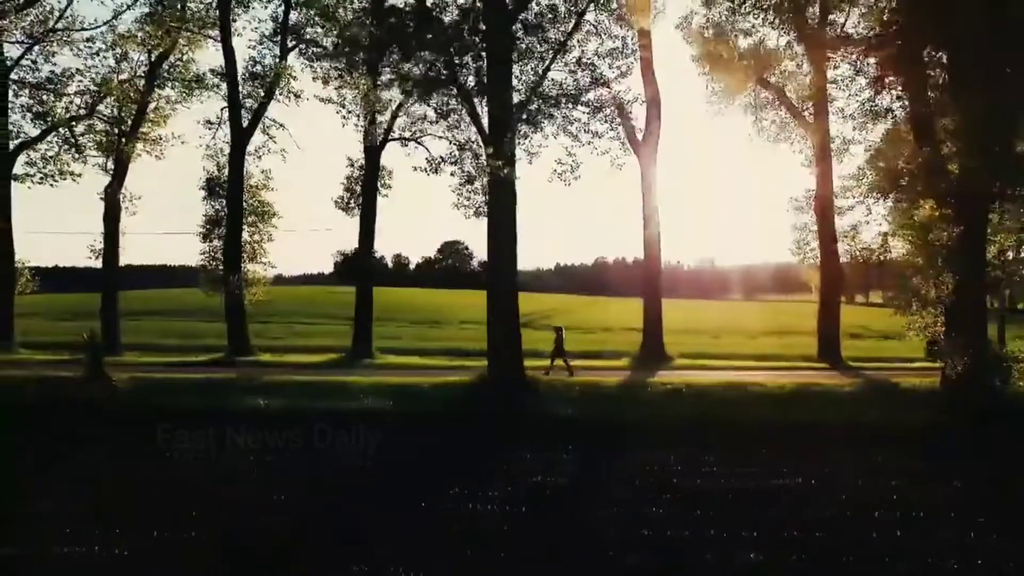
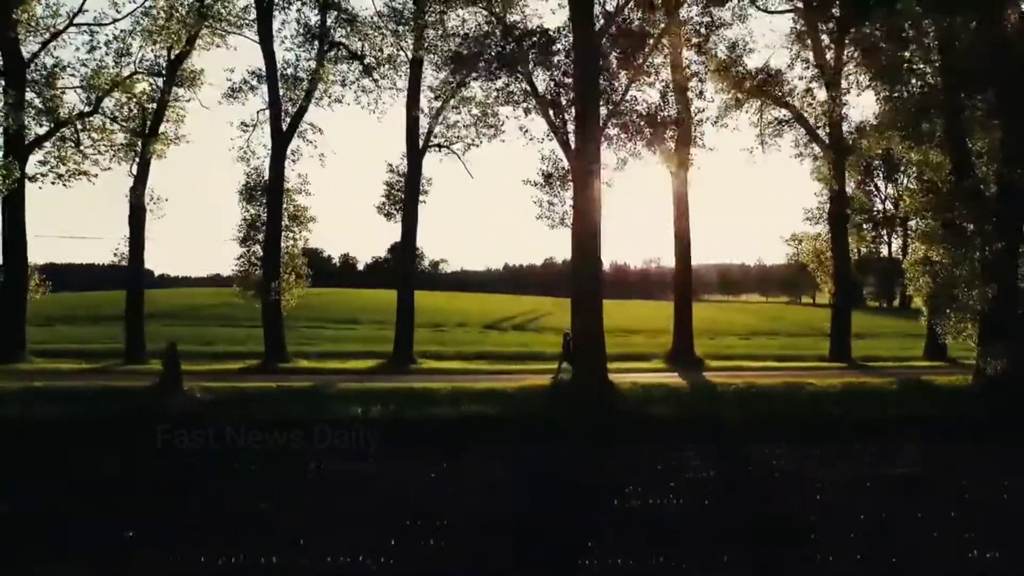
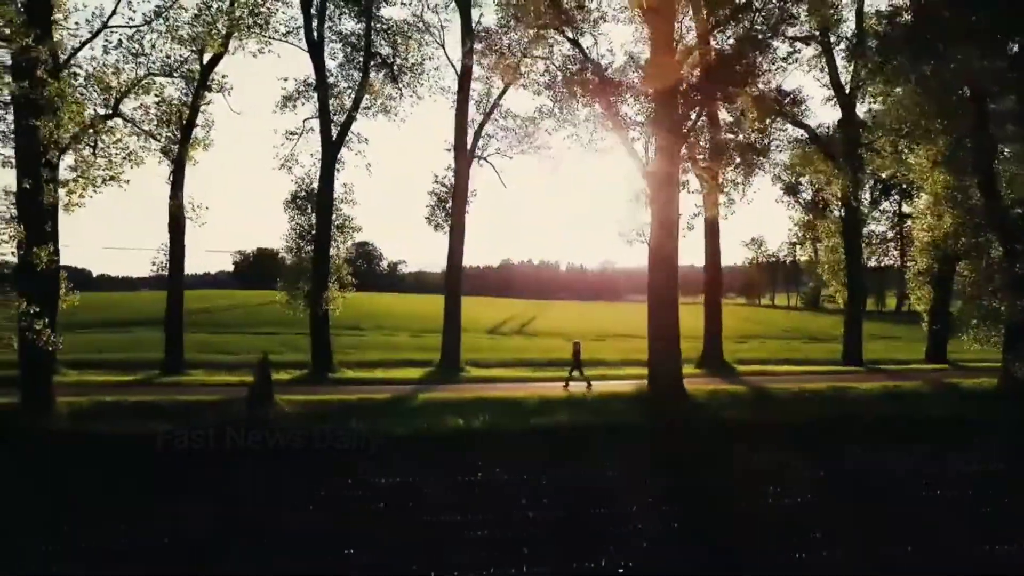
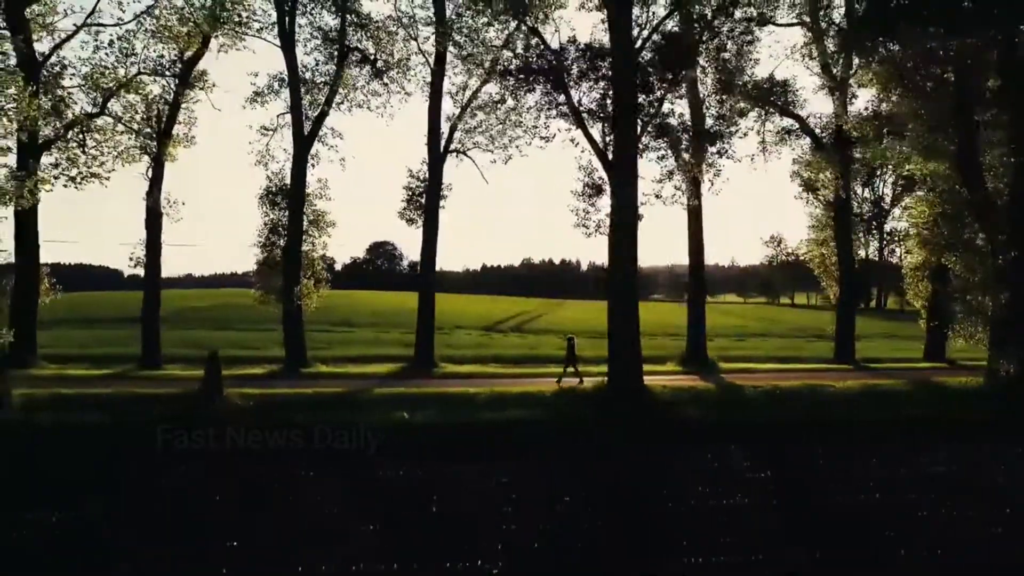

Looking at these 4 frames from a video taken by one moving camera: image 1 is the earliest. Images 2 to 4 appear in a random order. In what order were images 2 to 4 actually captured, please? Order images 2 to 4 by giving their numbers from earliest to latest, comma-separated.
2, 4, 3
